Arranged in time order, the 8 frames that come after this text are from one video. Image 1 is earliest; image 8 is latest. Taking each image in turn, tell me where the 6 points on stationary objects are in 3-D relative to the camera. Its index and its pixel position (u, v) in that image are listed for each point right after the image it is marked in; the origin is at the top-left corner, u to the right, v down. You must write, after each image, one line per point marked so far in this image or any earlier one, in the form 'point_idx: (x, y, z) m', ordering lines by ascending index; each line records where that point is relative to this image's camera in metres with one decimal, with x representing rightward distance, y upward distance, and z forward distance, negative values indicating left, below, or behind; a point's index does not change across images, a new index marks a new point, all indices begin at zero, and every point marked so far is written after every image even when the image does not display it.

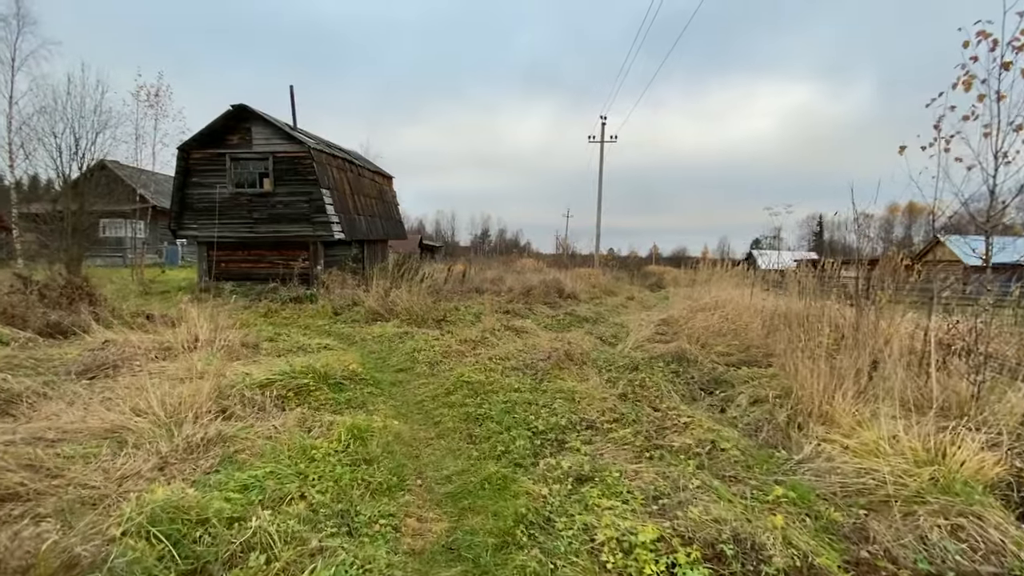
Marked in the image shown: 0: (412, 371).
0: (-1.3, -1.1, +6.4) m
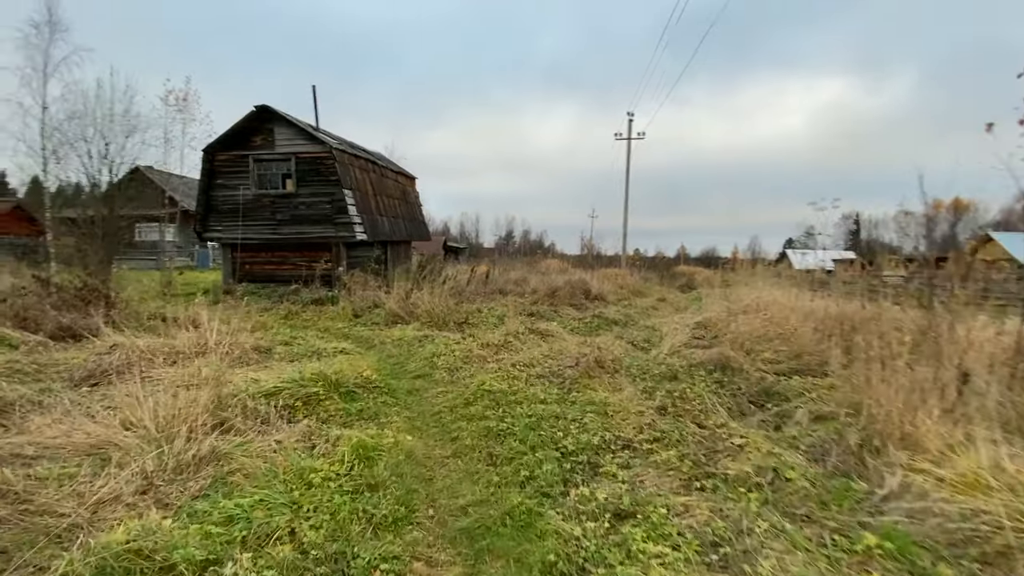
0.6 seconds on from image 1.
0: (-1.0, -1.1, +6.0) m
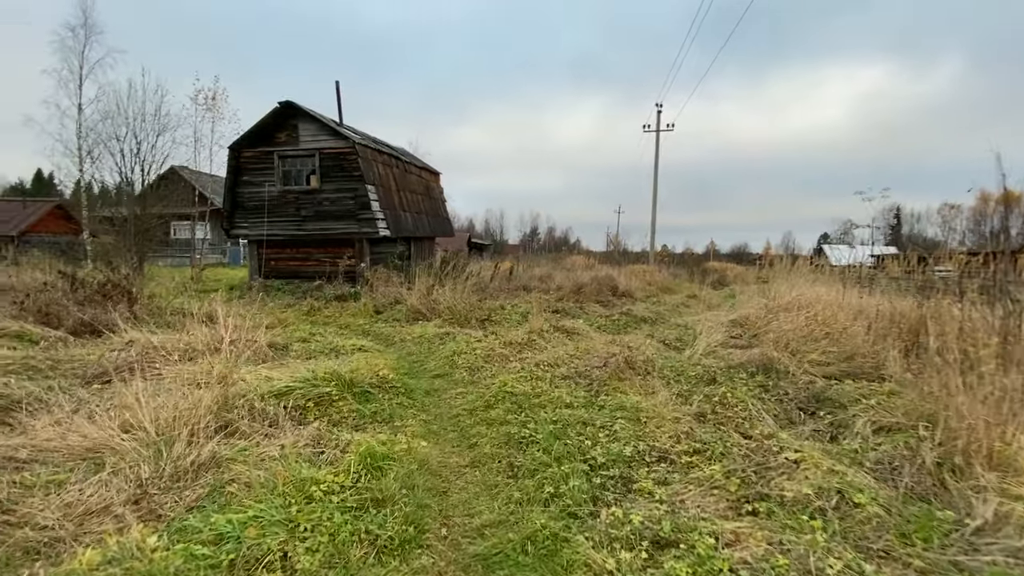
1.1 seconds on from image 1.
0: (-0.7, -1.1, +5.7) m
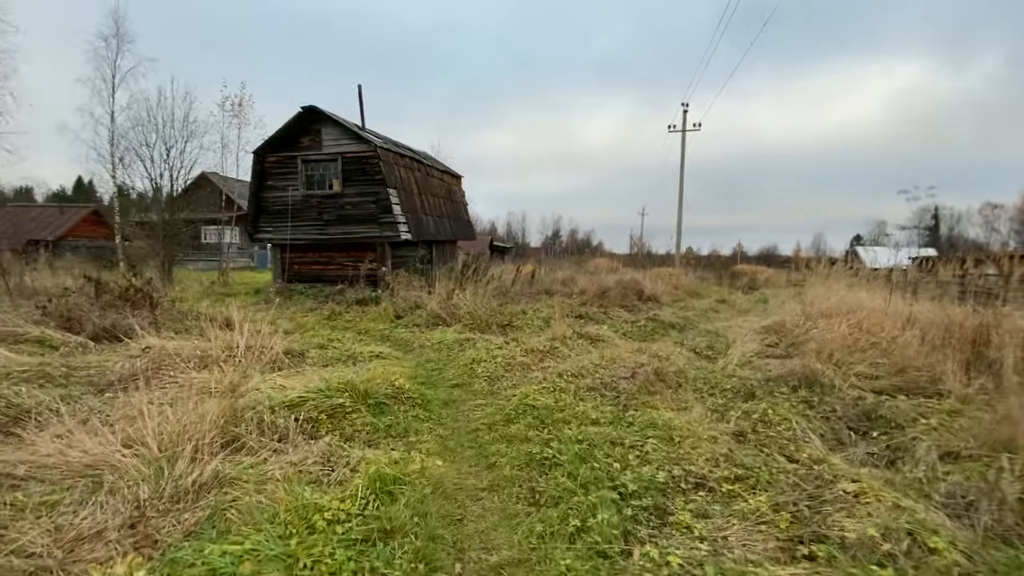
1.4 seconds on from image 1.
0: (-0.5, -1.1, +5.5) m
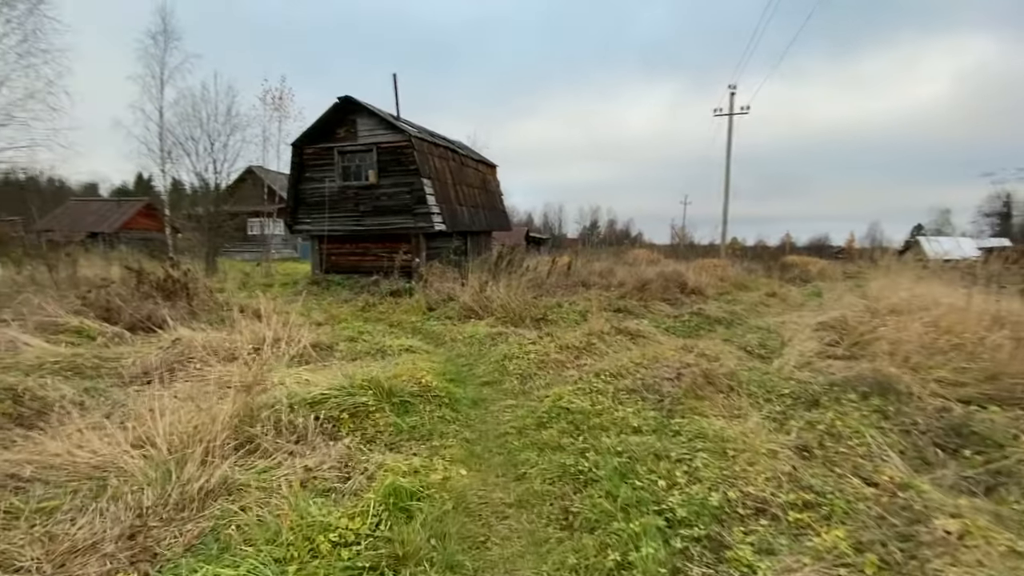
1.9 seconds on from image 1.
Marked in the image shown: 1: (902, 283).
0: (-0.1, -1.1, +5.2) m
1: (+7.9, +0.1, +9.7) m
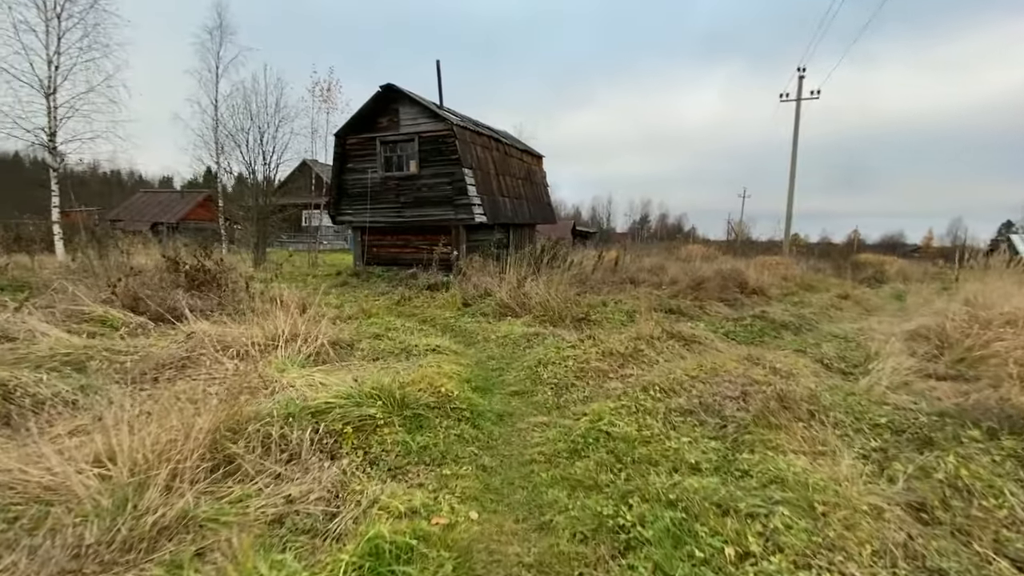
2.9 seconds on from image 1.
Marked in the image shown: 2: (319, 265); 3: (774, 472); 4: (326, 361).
0: (+0.2, -1.0, +4.5) m
1: (+8.6, 0.0, +8.3) m
2: (-7.3, +0.9, +18.2) m
3: (+1.6, -1.1, +3.0) m
4: (-2.0, -0.8, +5.1) m
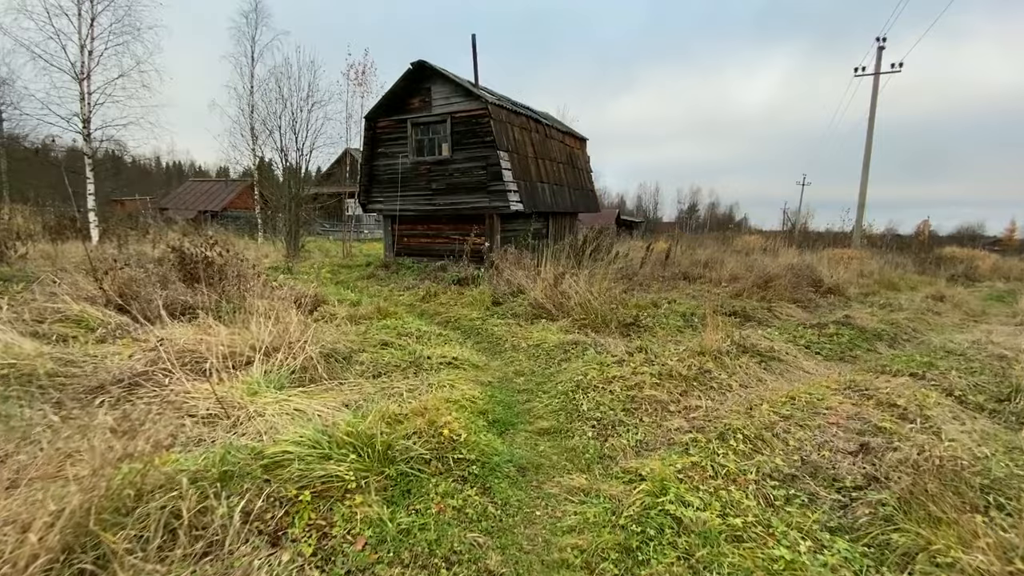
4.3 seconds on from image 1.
0: (+0.4, -1.1, +3.4) m
1: (+9.1, -0.1, +6.4) m
2: (-5.9, +1.2, +17.6) m
3: (+1.7, -1.2, +1.8) m
4: (-1.7, -0.8, +4.1) m
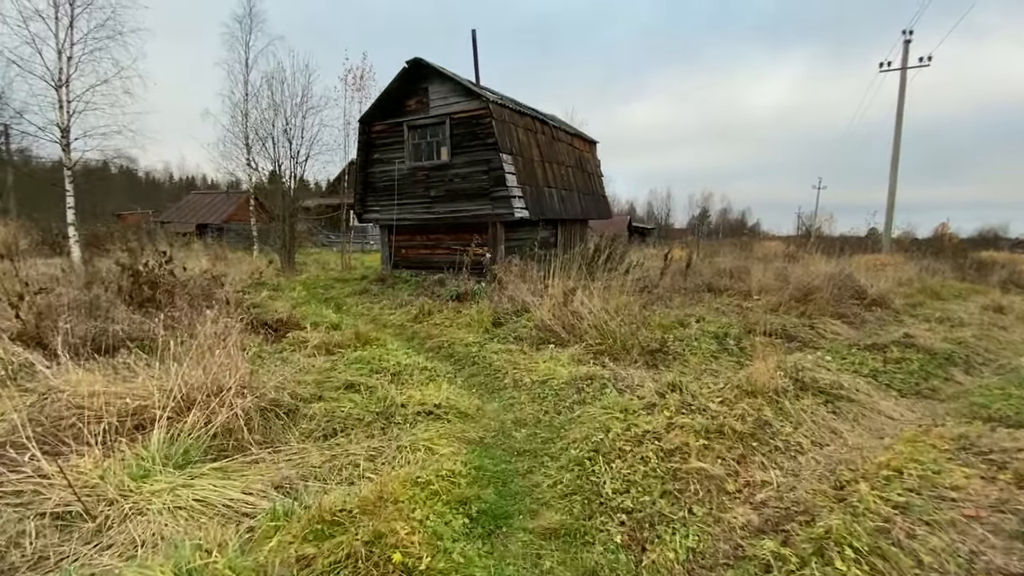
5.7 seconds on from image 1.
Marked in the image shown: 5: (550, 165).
0: (+0.3, -1.3, +2.3) m
1: (+9.1, -0.2, +5.2) m
2: (-5.7, +0.7, +16.7) m
3: (+1.6, -1.4, +0.6) m
4: (-1.7, -1.0, +3.1) m
5: (+1.1, +3.4, +13.4) m
